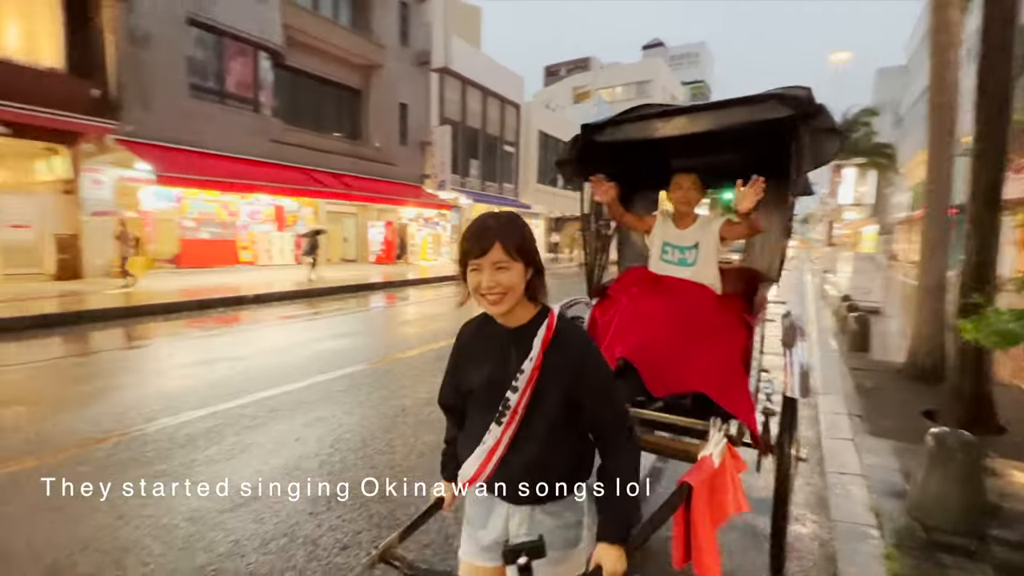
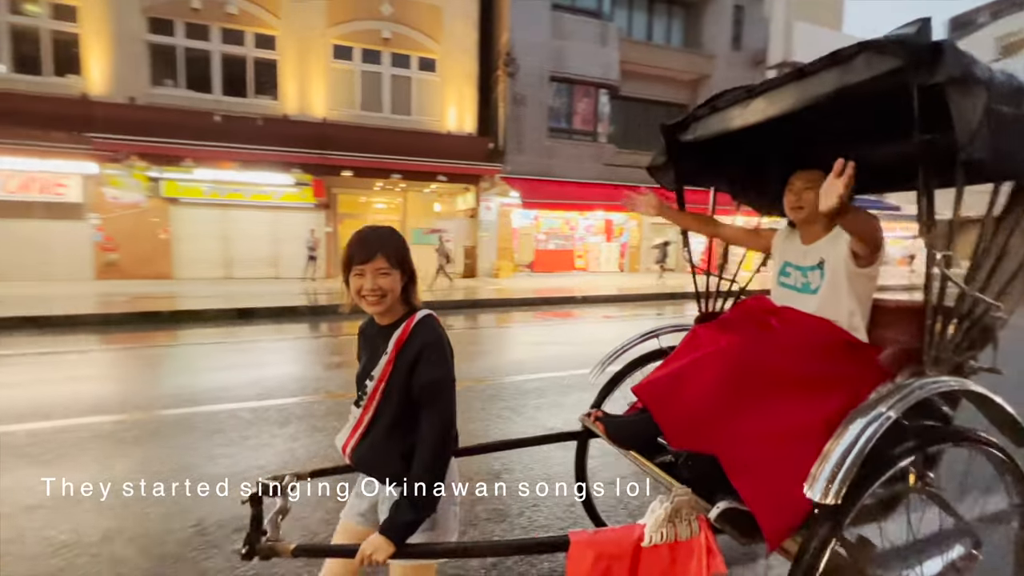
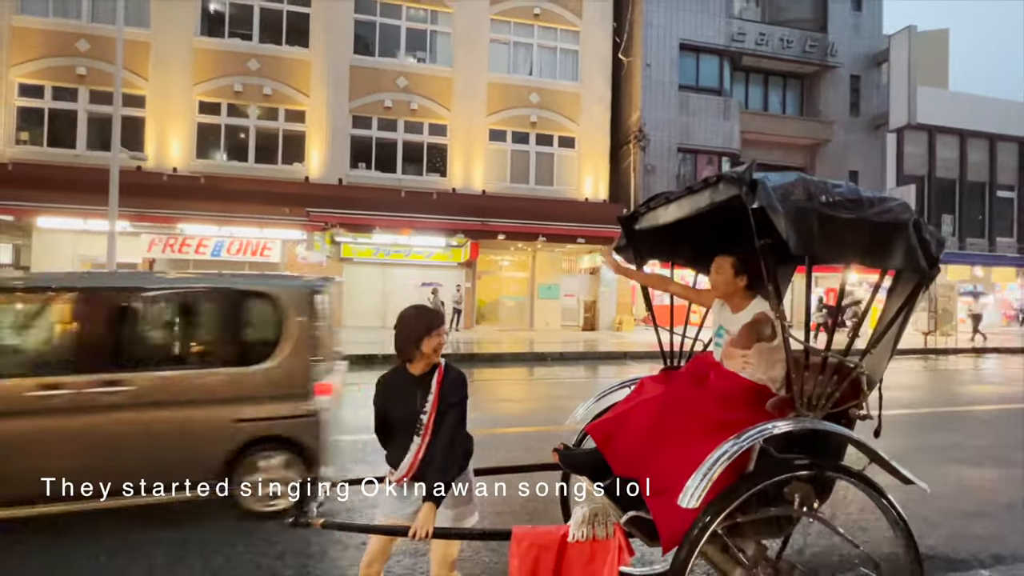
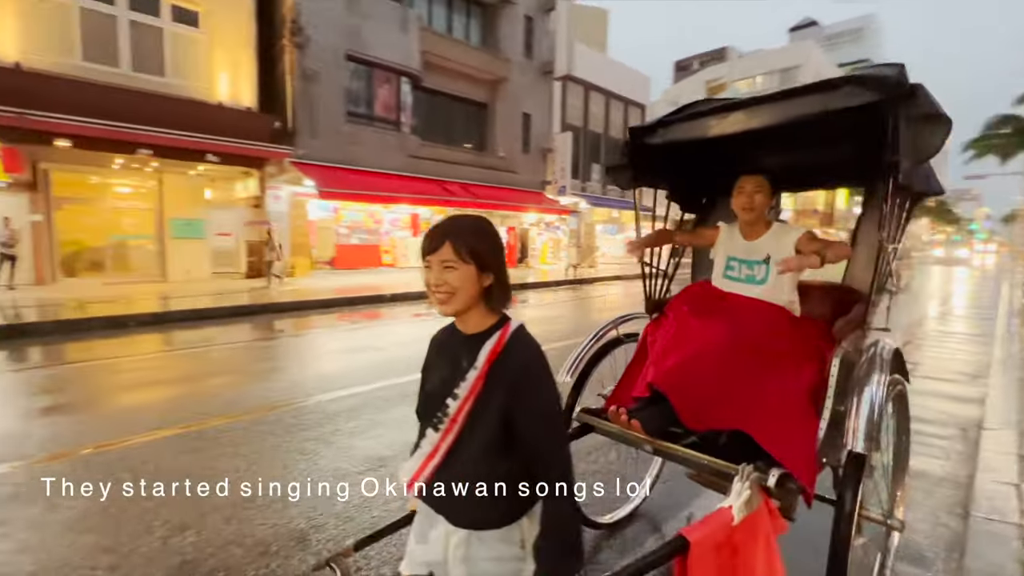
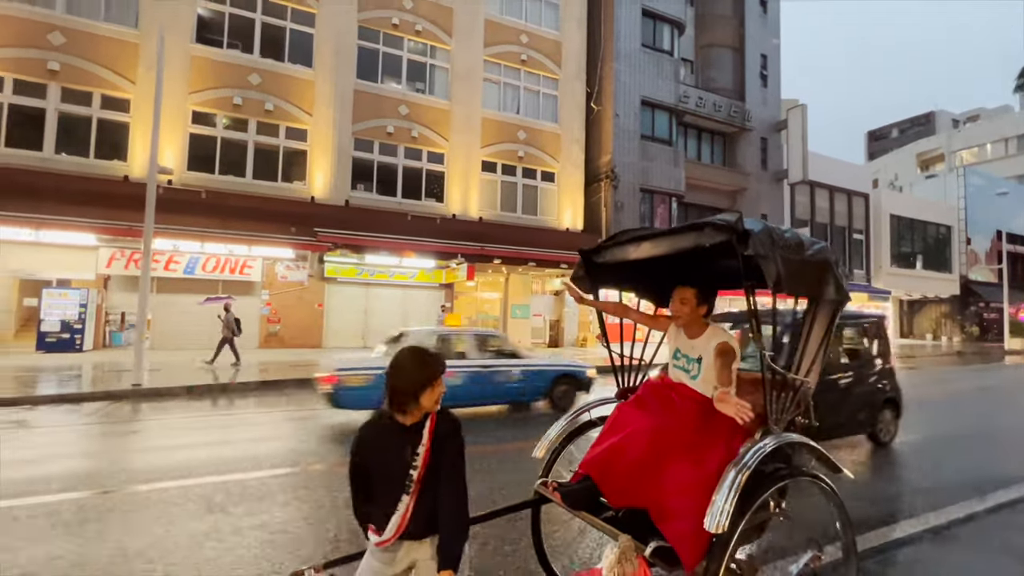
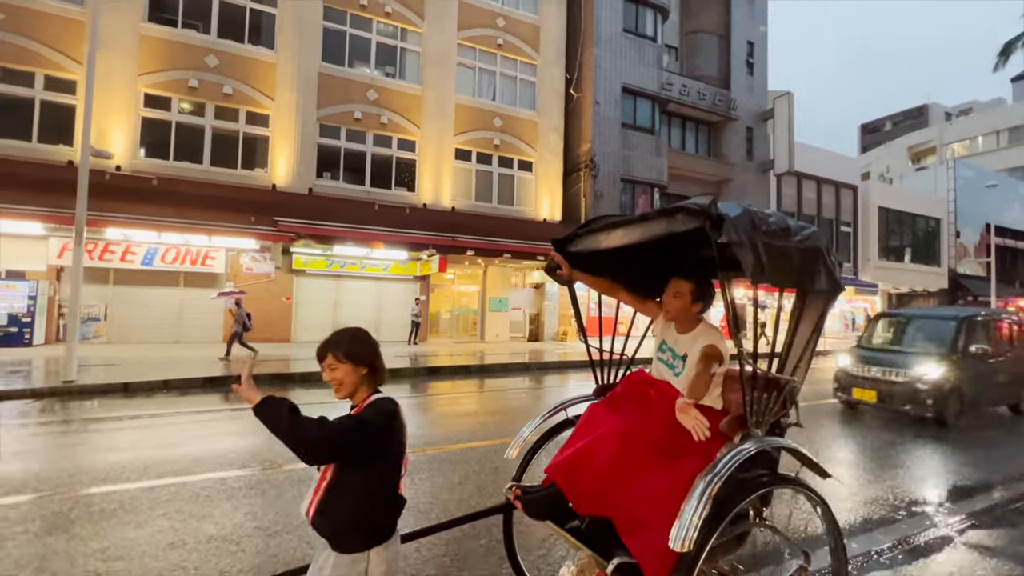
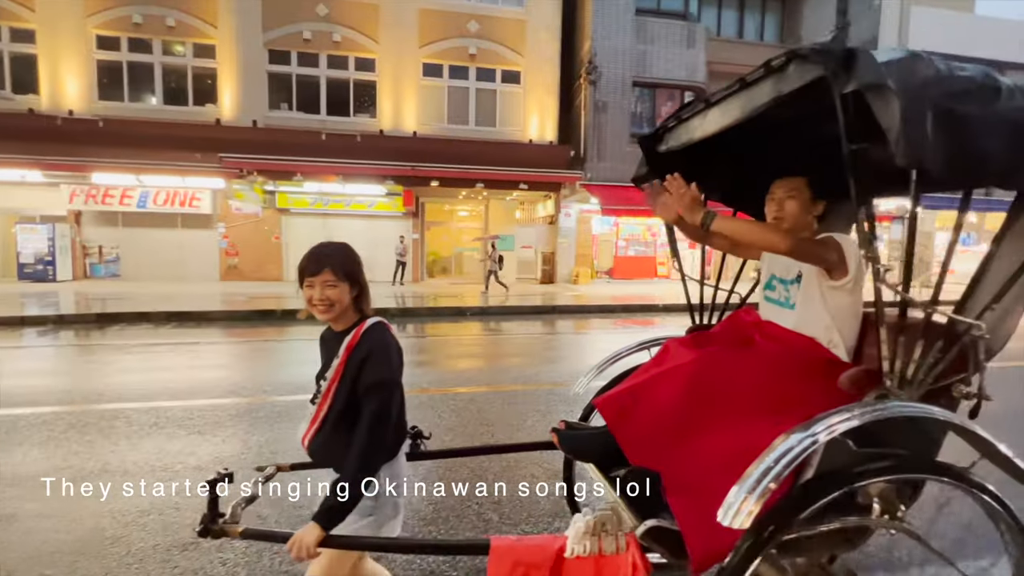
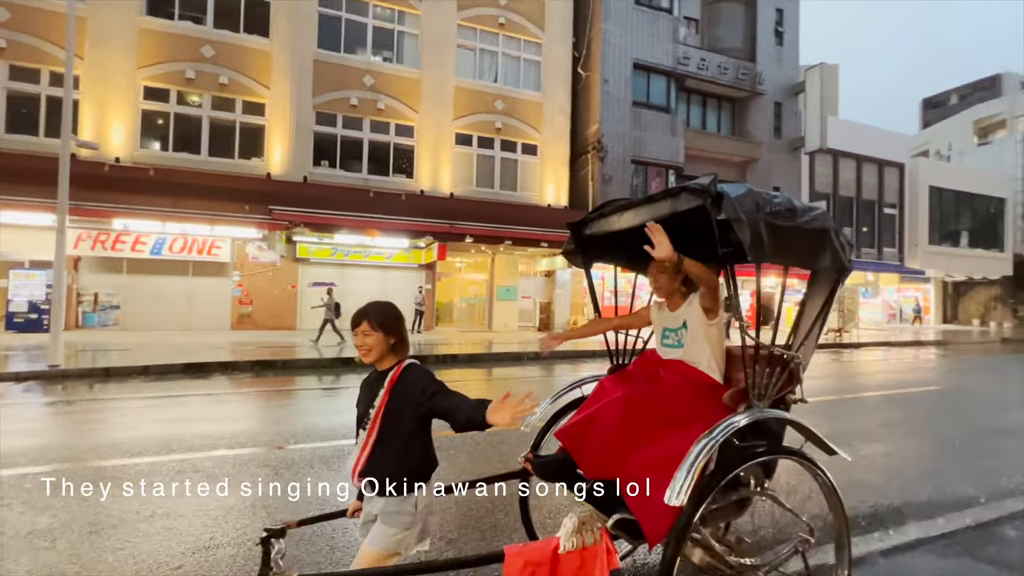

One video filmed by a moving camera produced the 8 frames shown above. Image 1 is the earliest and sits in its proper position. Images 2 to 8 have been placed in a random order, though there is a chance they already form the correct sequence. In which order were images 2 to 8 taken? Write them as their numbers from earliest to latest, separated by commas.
4, 2, 7, 3, 8, 6, 5
